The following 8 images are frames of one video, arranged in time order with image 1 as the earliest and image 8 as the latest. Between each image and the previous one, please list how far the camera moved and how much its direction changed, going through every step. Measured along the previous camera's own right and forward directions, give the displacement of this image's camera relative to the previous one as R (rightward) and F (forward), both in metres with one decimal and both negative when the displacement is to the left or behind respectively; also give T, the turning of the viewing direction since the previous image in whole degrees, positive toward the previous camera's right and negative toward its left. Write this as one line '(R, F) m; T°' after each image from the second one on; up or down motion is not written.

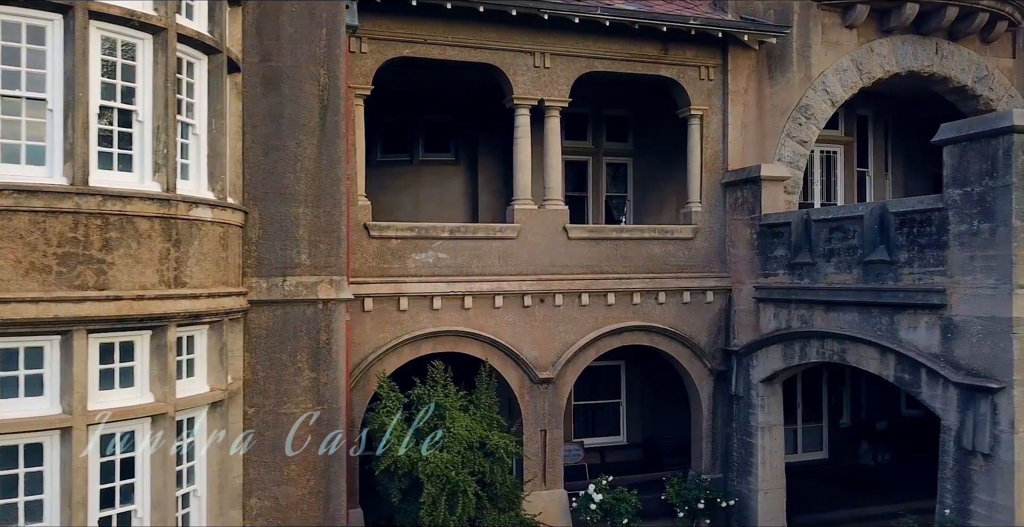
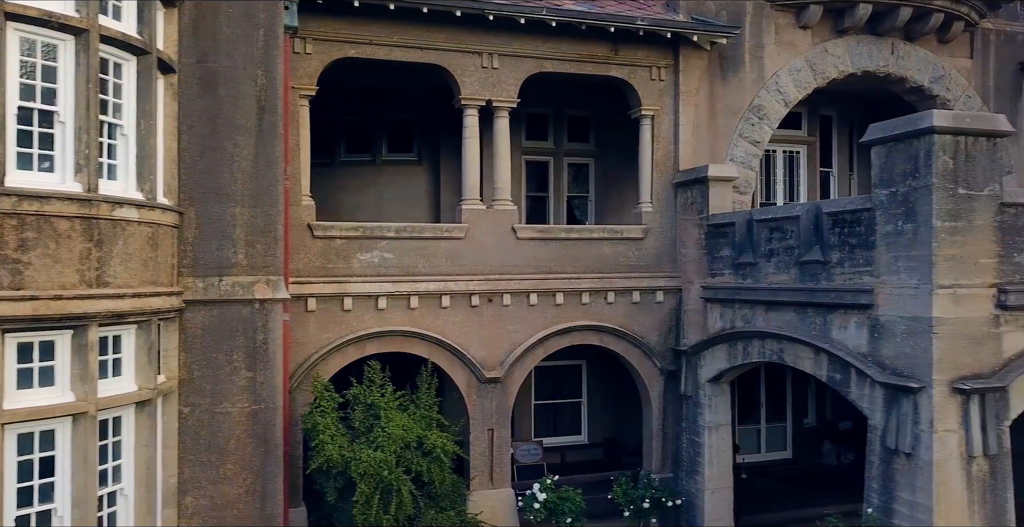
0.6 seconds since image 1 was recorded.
(+0.8, 0.0) m; 0°
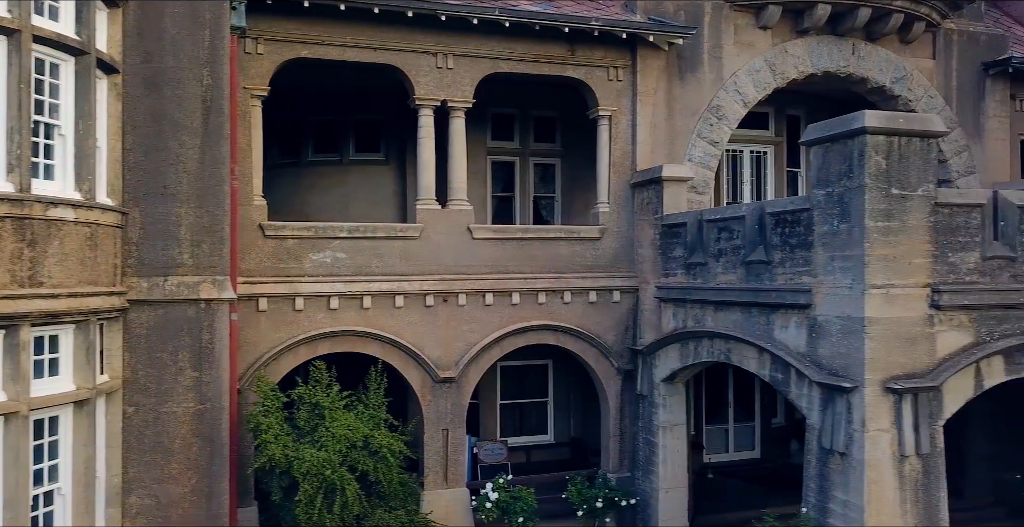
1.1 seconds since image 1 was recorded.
(+0.6, 0.0) m; 0°
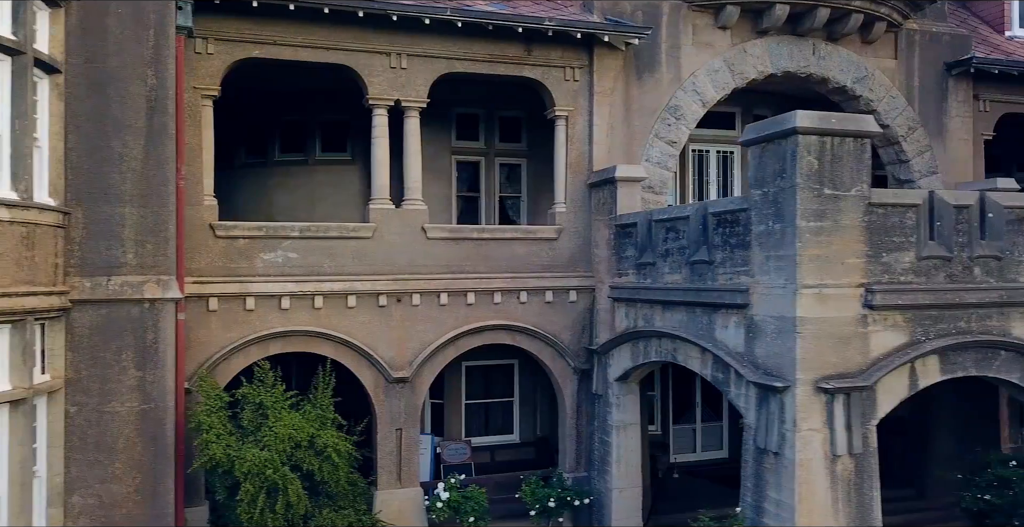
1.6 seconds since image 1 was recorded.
(+0.6, 0.0) m; 0°
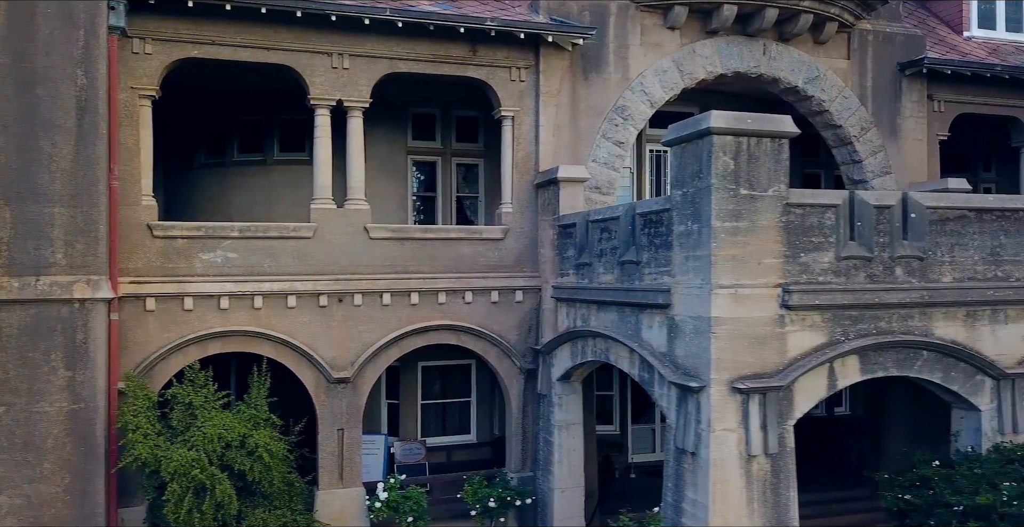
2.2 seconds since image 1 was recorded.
(+0.8, 0.0) m; 0°
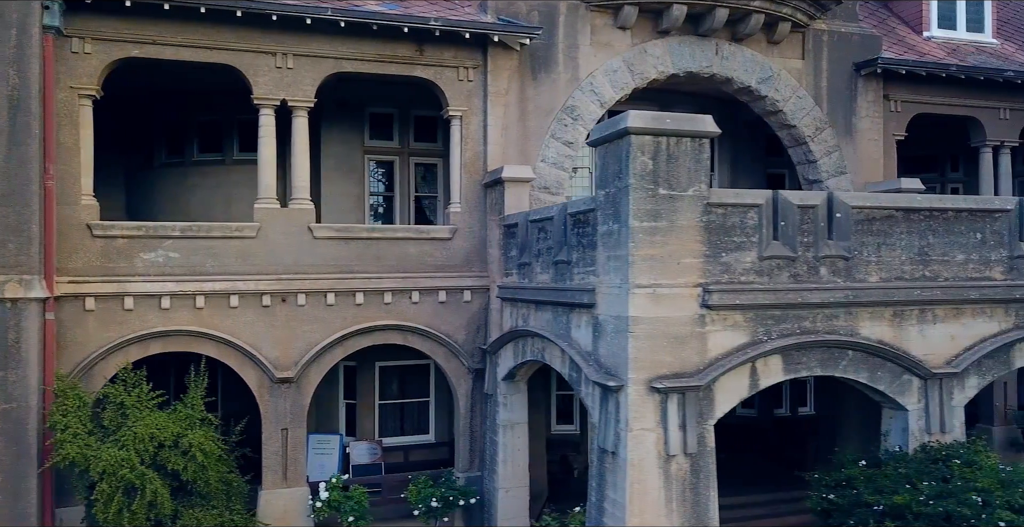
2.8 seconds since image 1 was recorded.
(+0.8, 0.0) m; 0°
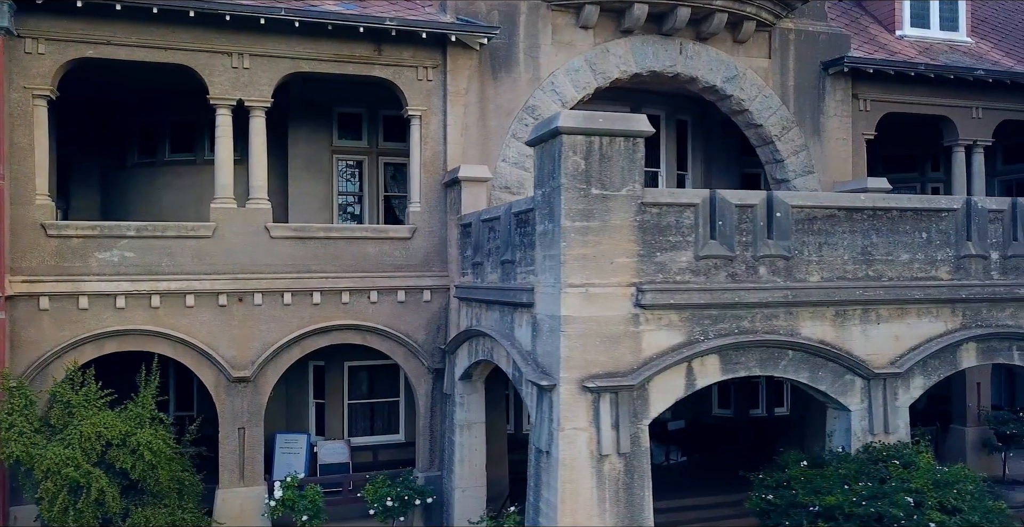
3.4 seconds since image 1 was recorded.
(+0.7, 0.0) m; -1°
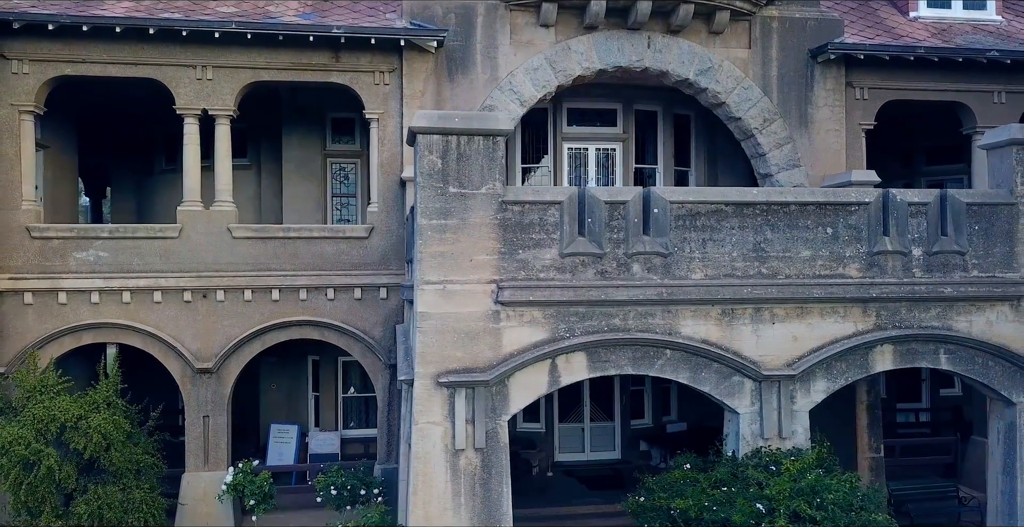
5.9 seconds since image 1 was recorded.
(+2.6, +0.1) m; -9°
